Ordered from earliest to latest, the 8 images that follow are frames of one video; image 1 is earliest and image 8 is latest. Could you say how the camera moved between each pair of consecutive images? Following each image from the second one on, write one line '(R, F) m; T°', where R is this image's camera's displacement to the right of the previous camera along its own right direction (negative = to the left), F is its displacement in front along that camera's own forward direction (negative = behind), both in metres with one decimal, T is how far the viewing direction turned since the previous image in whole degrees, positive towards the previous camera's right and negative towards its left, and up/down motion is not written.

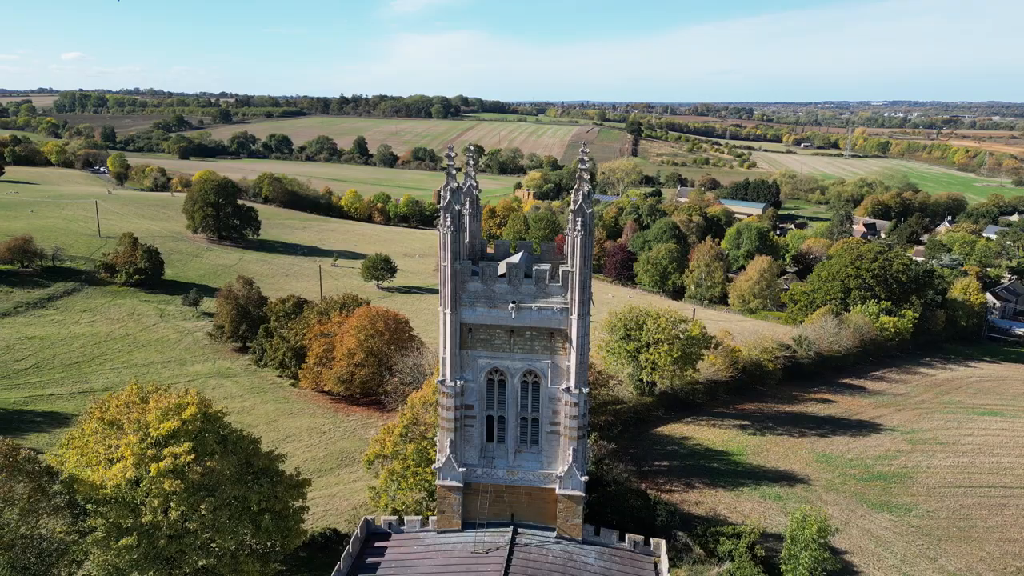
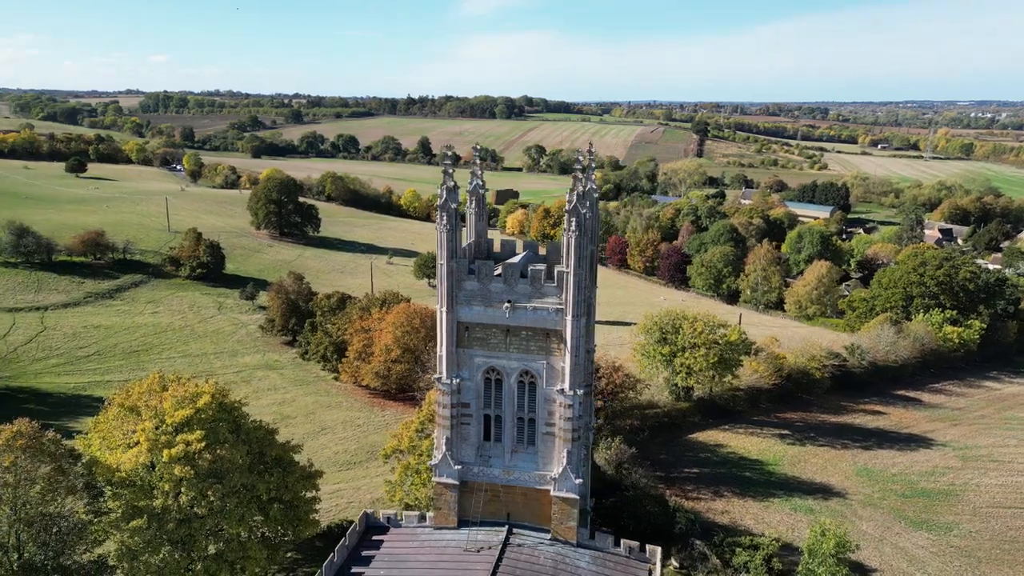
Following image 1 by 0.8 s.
(+1.8, +0.1) m; -5°
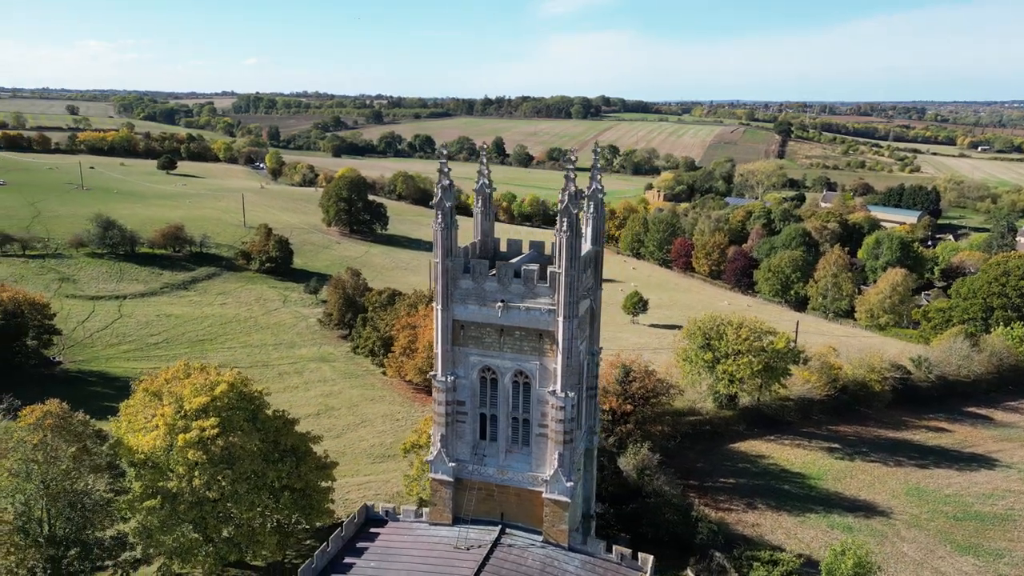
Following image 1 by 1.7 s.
(+2.2, +0.2) m; -6°
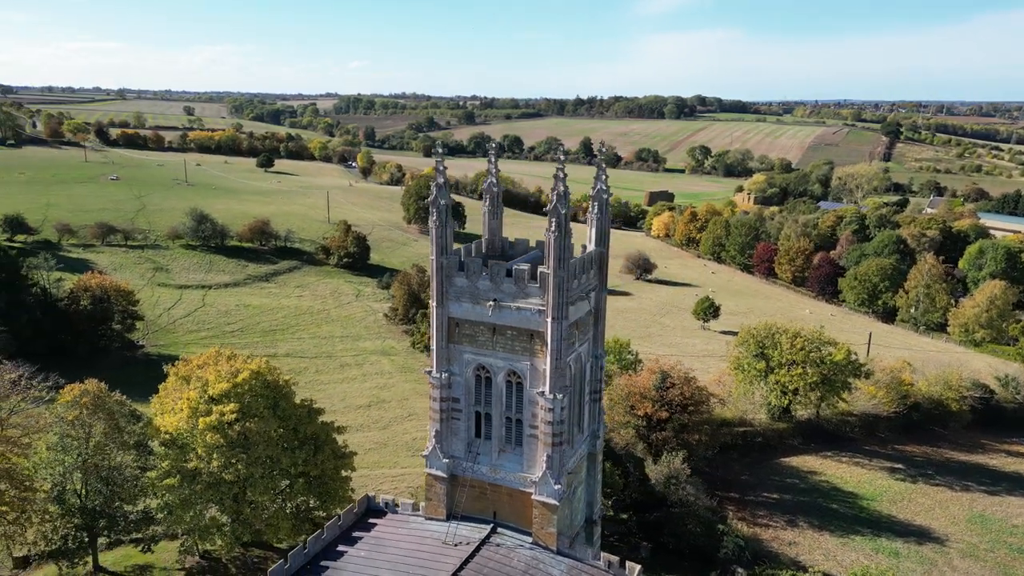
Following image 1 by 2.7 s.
(+2.6, +0.2) m; -7°
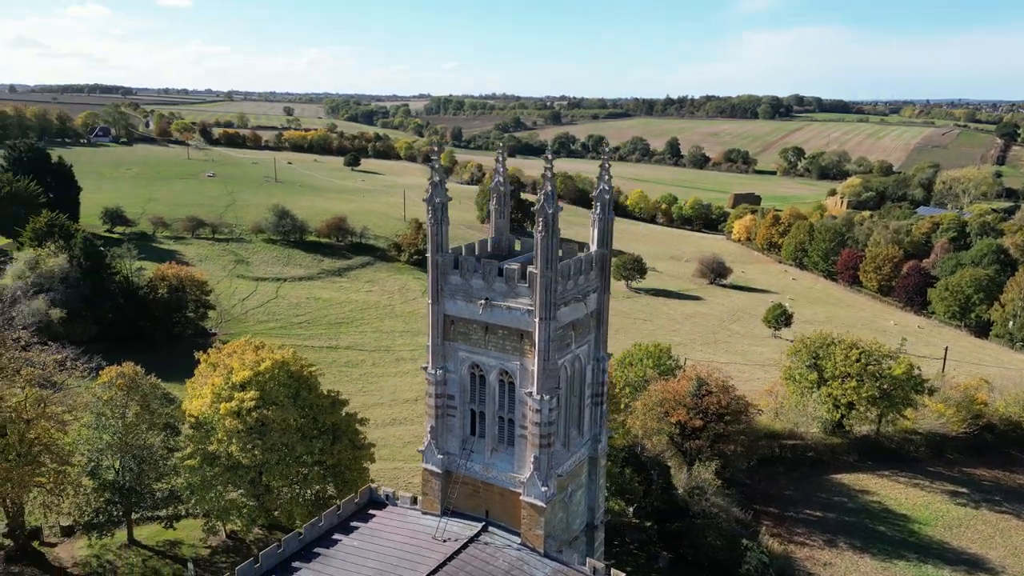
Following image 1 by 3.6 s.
(+2.5, +0.2) m; -7°
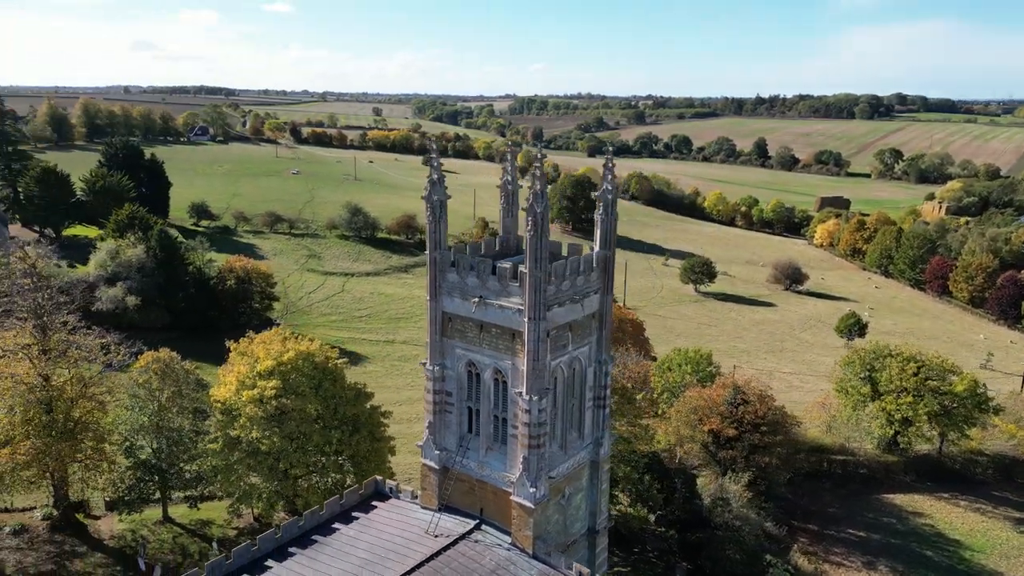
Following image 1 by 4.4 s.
(+2.4, +0.2) m; -6°
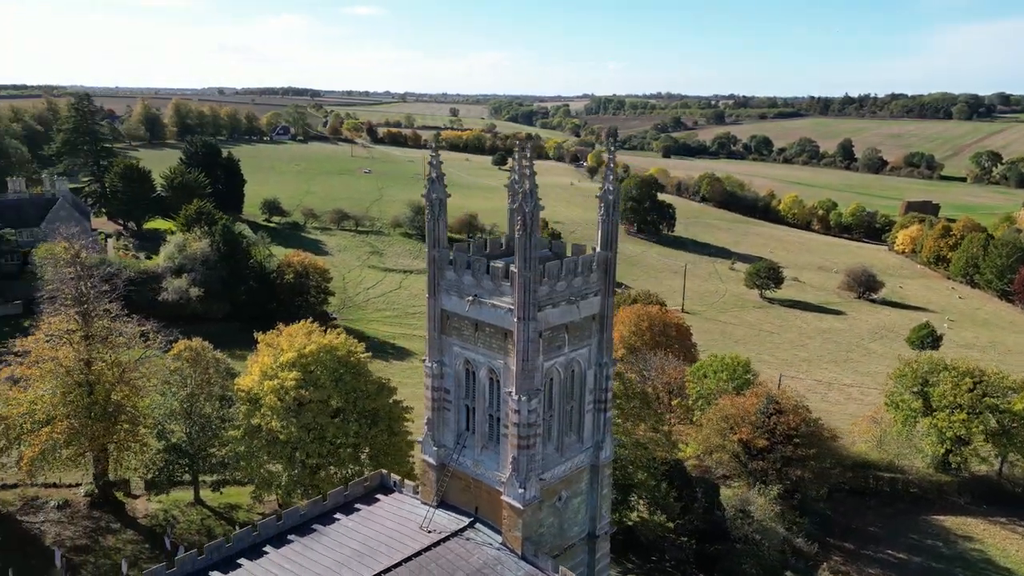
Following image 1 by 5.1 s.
(+2.2, +0.2) m; -6°
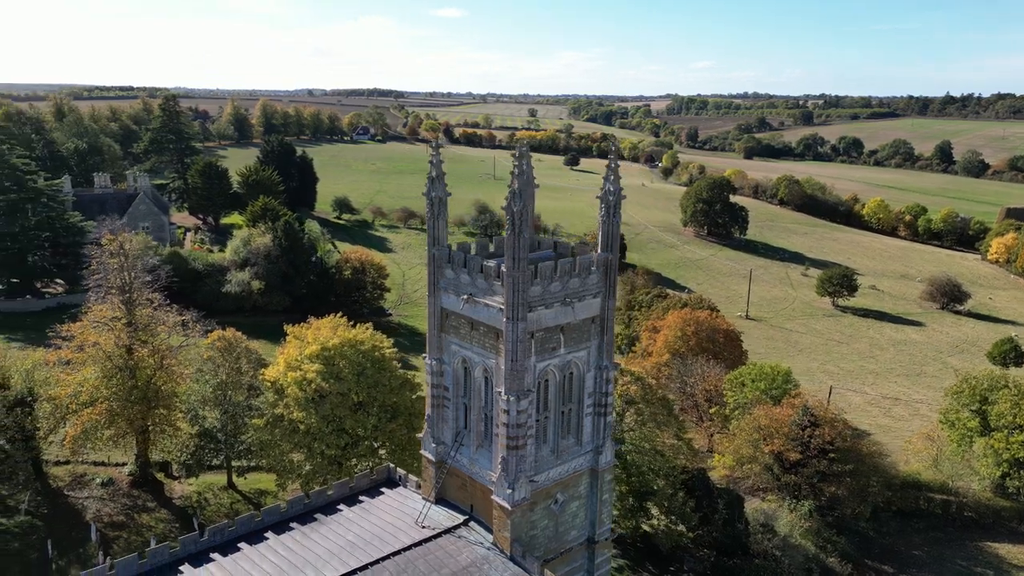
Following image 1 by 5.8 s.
(+2.3, +0.2) m; -6°
